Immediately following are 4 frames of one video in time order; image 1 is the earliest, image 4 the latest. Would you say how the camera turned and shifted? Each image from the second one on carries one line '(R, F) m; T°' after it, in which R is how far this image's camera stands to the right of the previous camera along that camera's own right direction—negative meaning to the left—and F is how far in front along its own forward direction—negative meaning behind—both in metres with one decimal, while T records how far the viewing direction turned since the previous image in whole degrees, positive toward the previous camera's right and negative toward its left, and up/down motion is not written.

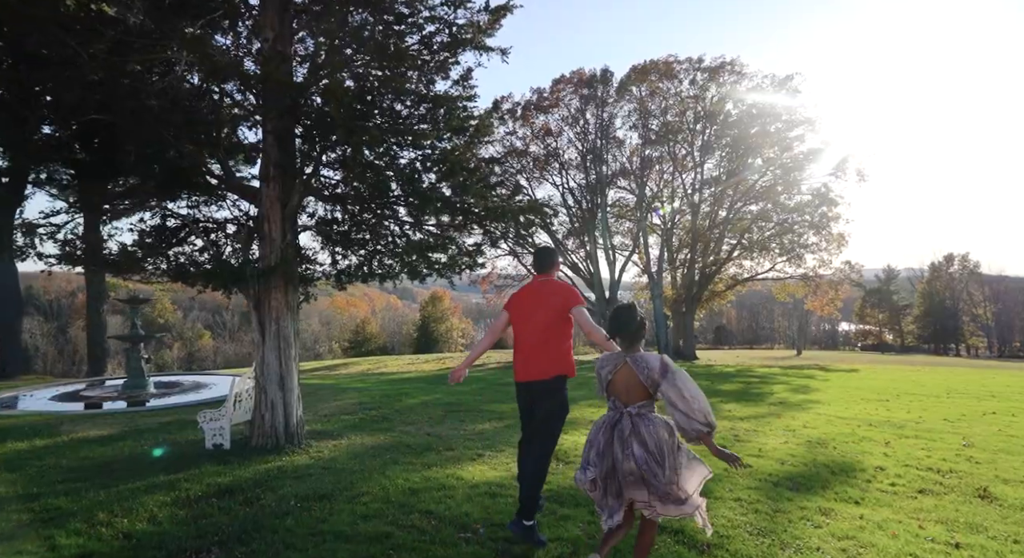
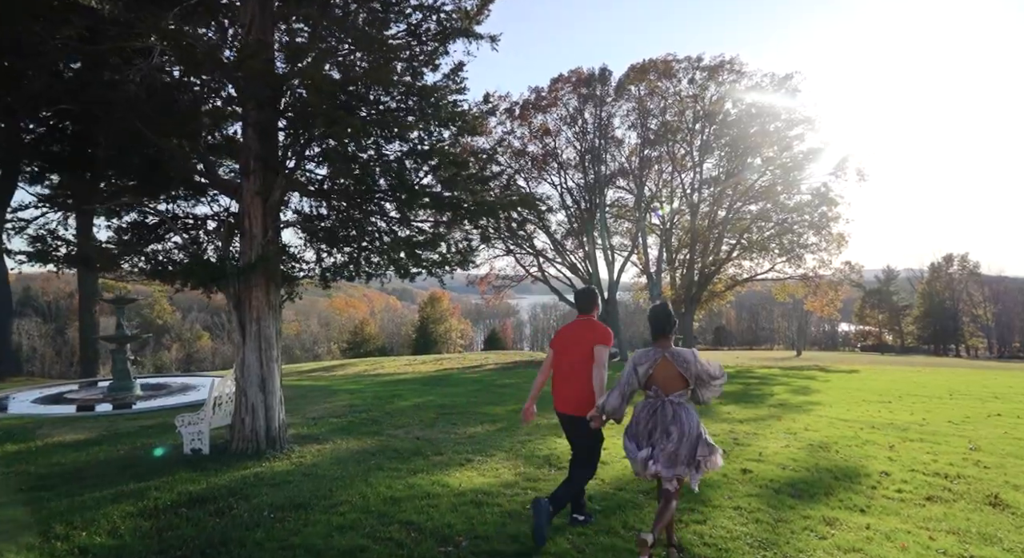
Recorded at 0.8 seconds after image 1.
(+0.1, +0.3) m; 0°
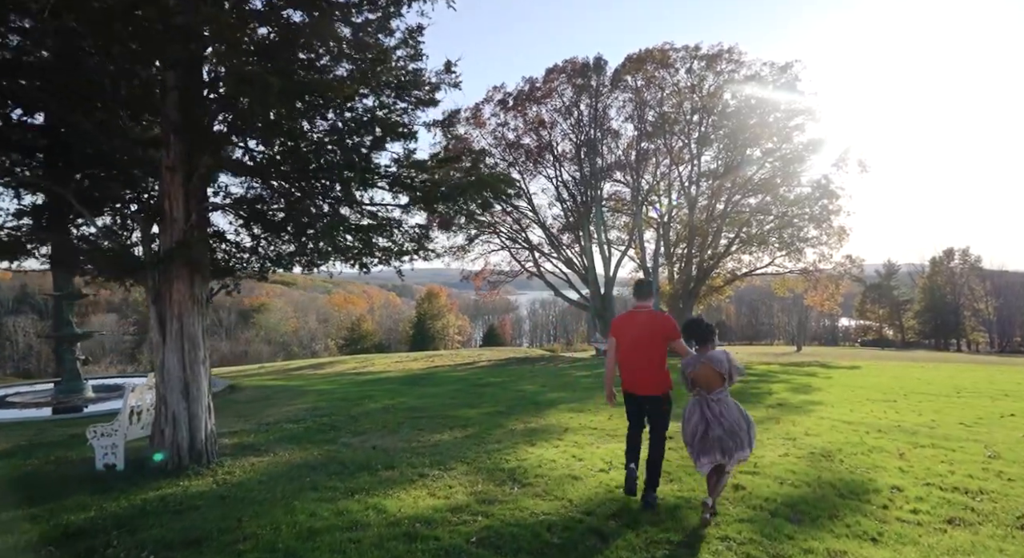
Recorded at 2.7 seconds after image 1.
(+0.4, +0.9) m; 0°
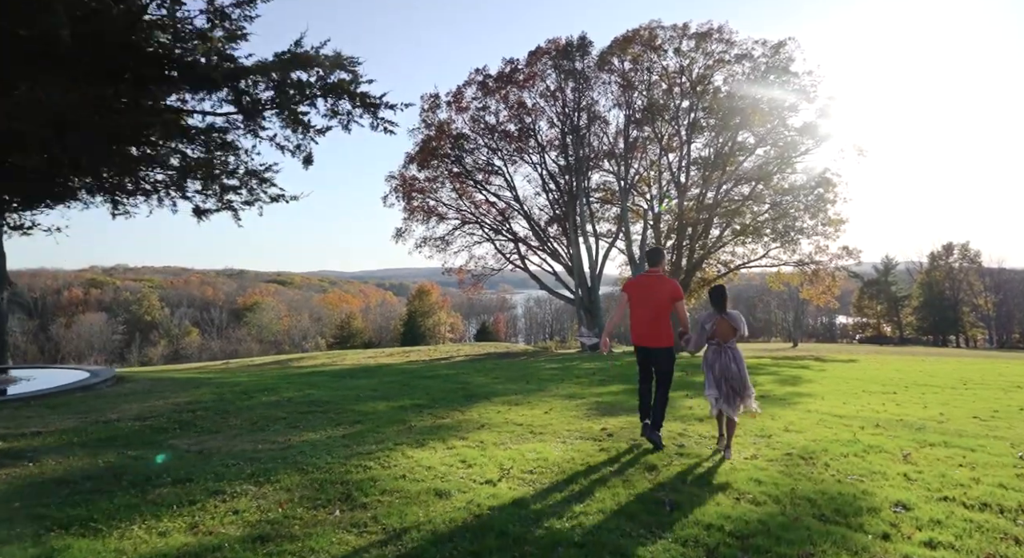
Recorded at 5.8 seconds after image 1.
(+1.2, +1.9) m; 0°
